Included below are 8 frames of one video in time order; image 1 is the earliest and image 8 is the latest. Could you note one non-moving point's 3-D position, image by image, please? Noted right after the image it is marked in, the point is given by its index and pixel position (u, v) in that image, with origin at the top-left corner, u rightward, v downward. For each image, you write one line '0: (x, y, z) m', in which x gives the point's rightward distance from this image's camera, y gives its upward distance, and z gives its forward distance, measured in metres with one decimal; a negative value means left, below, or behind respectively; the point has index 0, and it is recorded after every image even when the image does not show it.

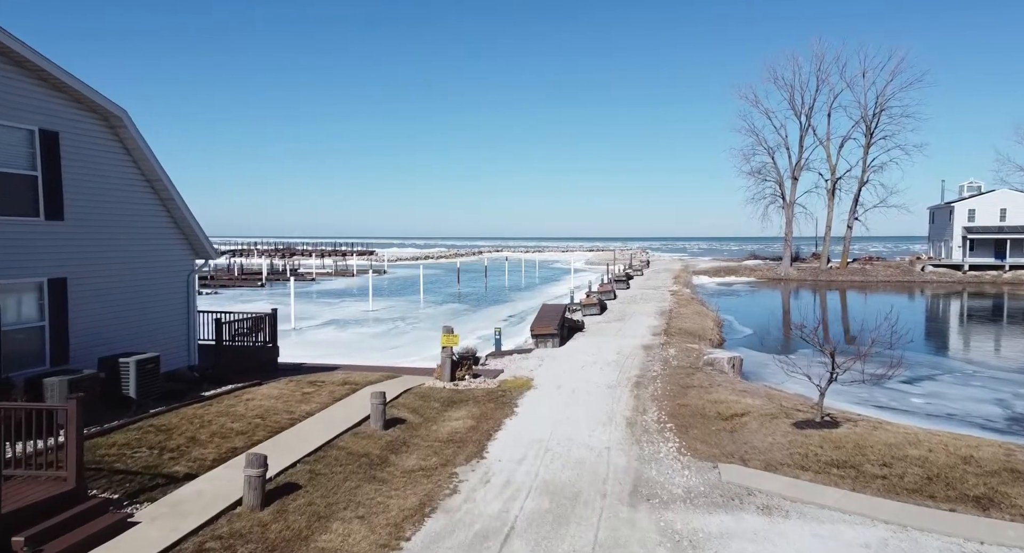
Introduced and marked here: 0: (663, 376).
0: (+3.1, -2.0, +13.1) m
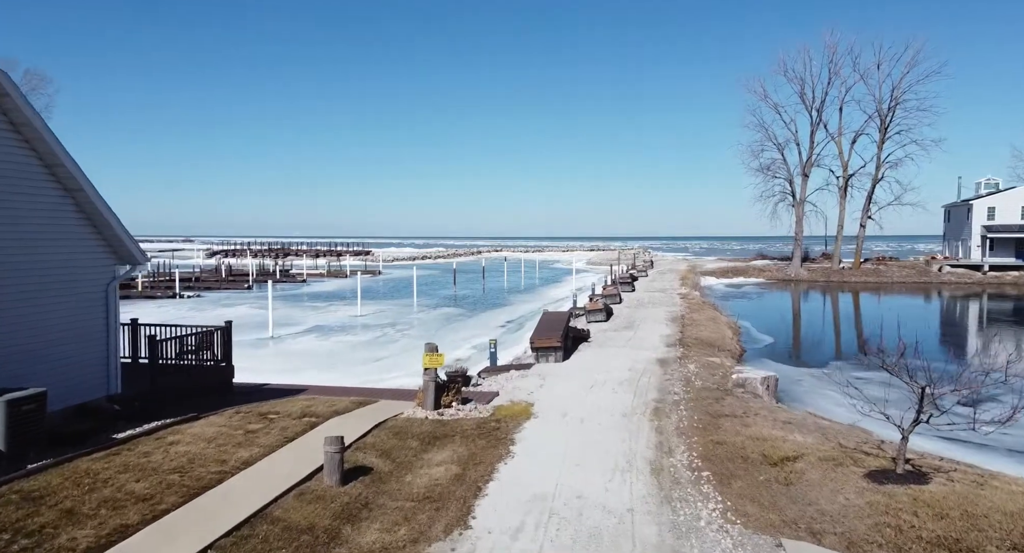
0: (+3.0, -2.2, +11.1) m
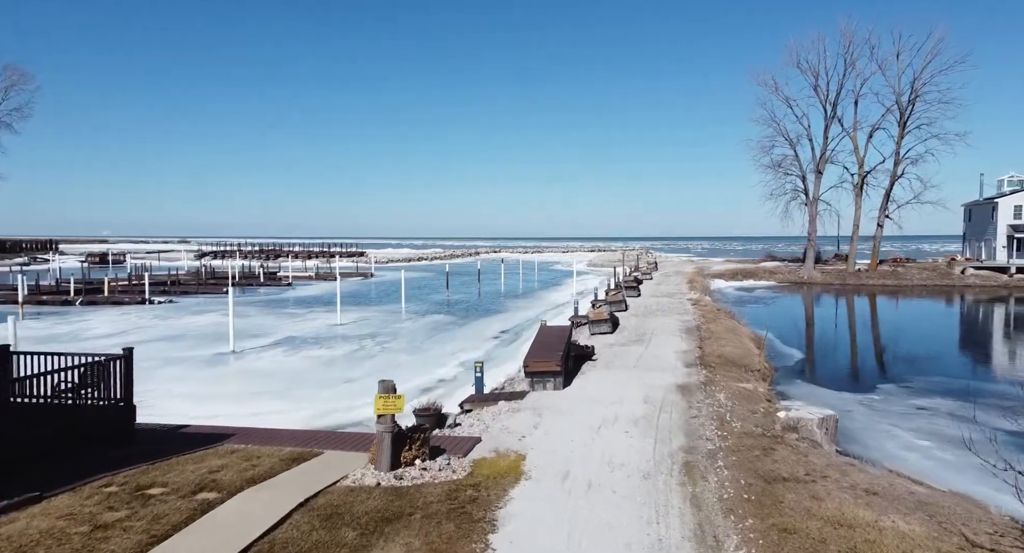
0: (+2.8, -2.3, +8.5) m
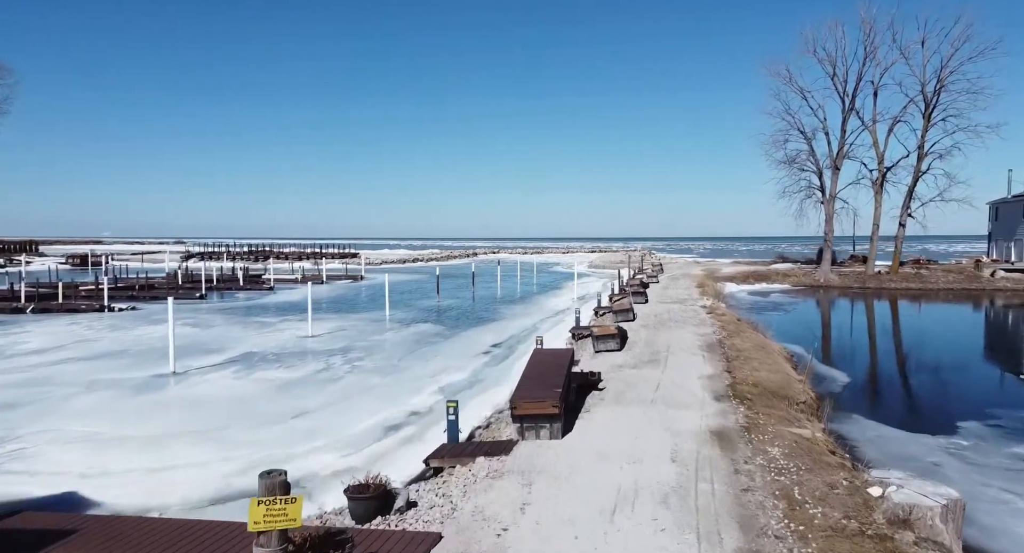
0: (+2.6, -2.5, +5.5) m
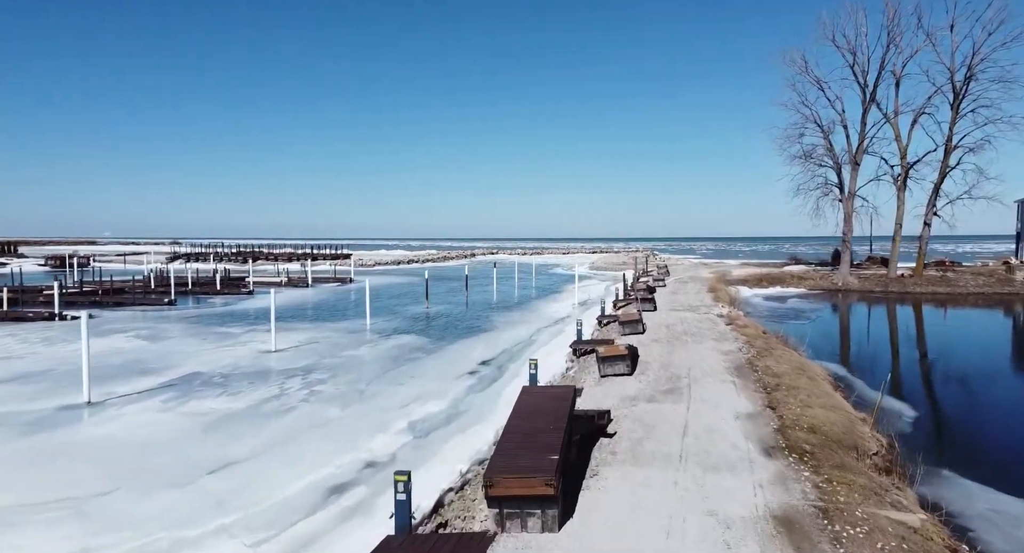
0: (+2.3, -2.7, +2.5) m
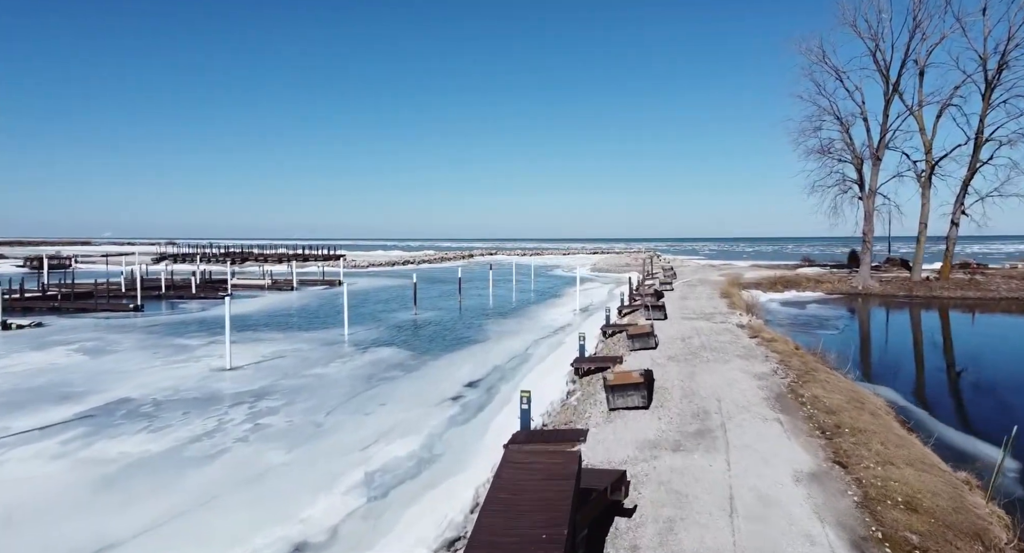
0: (+2.1, -2.9, -0.3) m
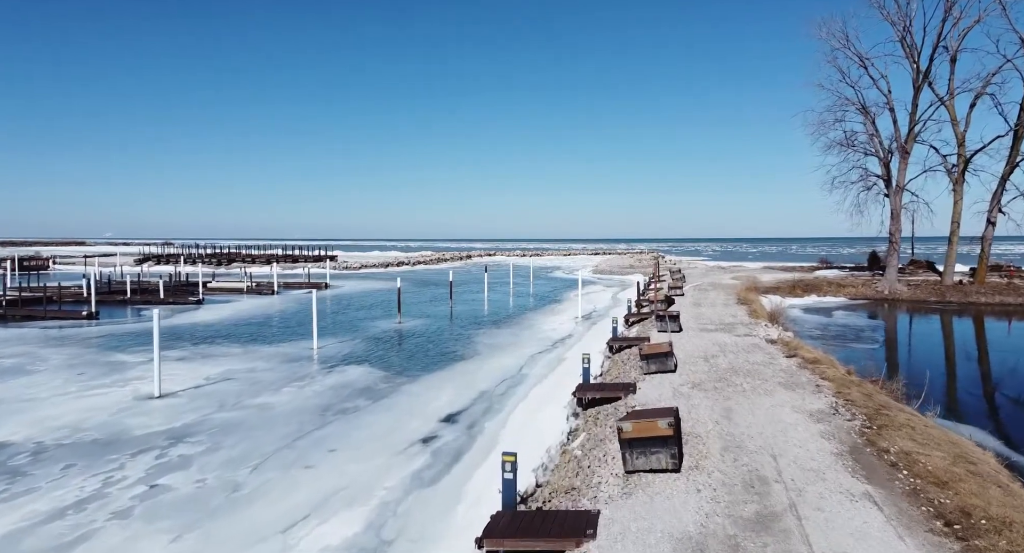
0: (+1.8, -3.0, -3.5) m
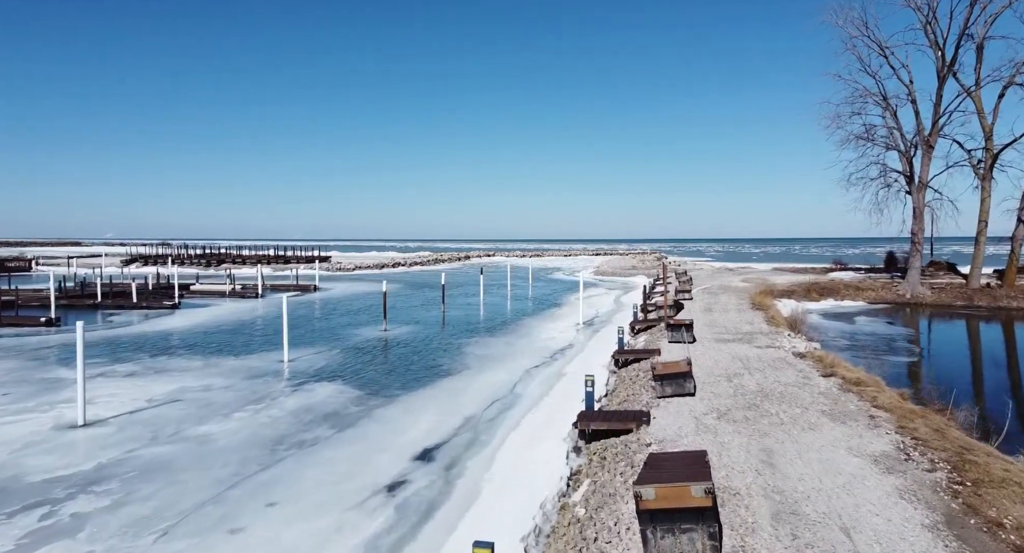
0: (+1.6, -3.2, -5.8) m
